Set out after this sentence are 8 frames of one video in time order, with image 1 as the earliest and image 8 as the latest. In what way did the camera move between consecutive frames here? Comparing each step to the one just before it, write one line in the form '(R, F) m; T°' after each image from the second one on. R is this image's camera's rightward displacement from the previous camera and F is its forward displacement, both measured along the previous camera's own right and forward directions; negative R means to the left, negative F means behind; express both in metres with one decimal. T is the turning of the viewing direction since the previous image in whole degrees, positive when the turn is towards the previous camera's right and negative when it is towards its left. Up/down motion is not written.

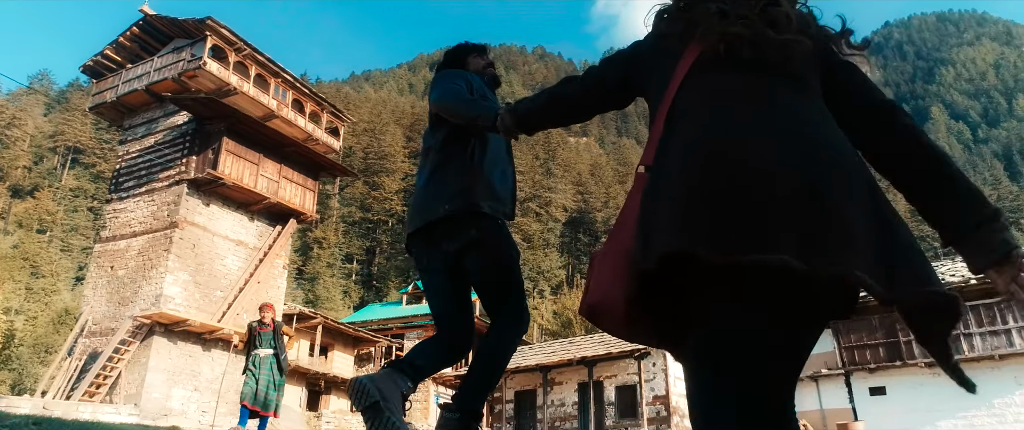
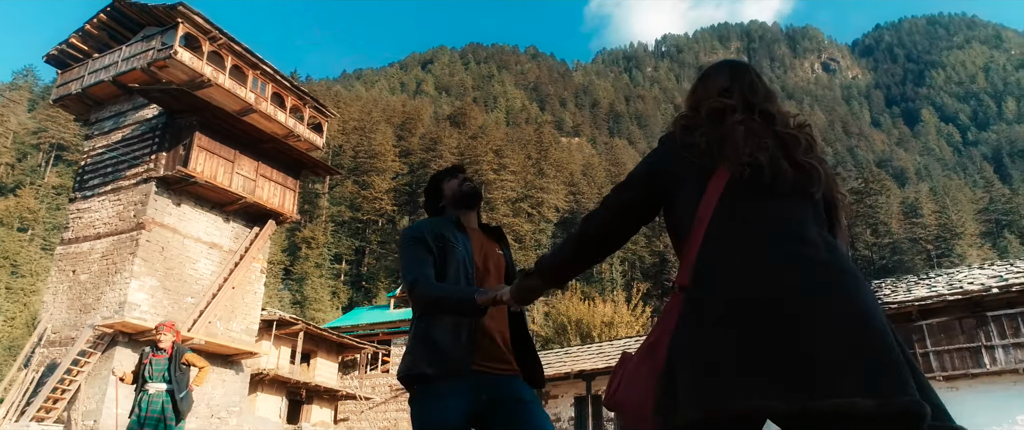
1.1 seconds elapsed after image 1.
(0.0, +1.2) m; +1°
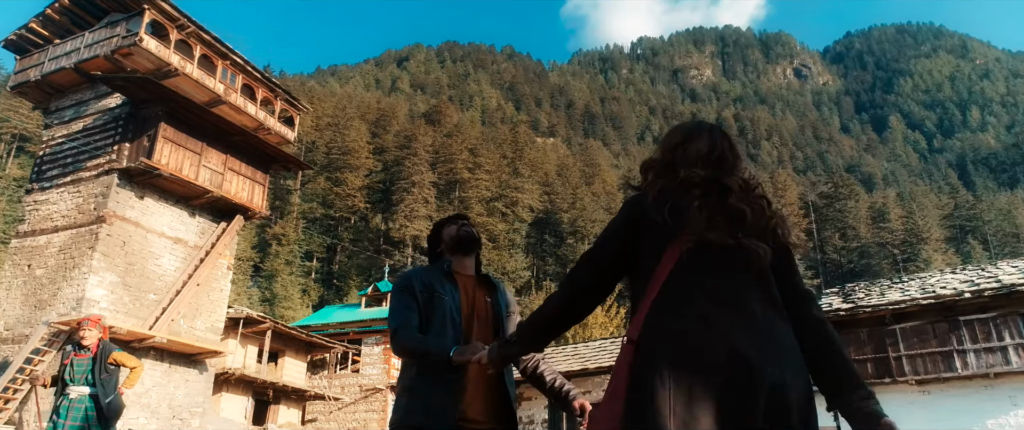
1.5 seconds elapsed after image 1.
(0.0, +0.3) m; +2°
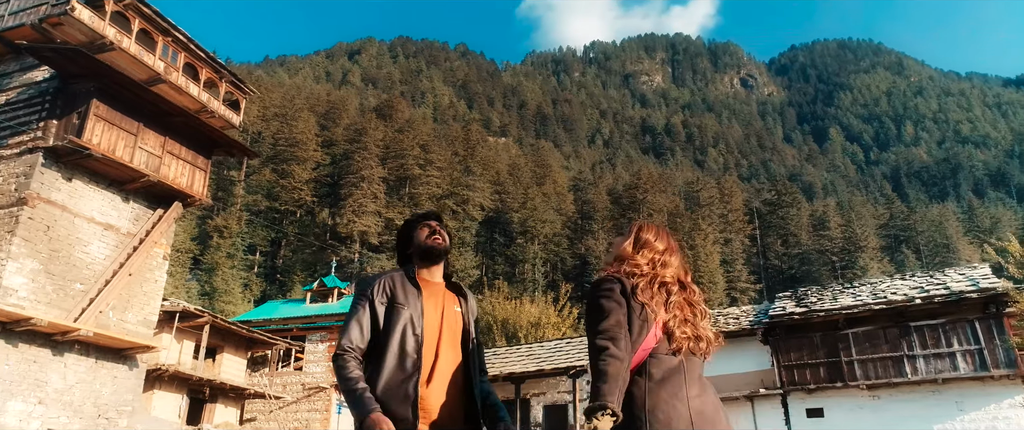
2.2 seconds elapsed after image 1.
(-0.2, +0.6) m; +4°
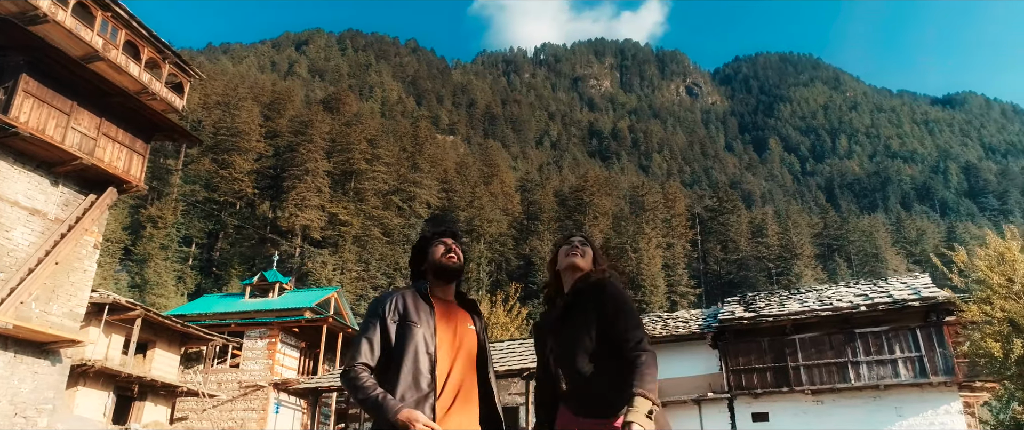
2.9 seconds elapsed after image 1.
(-0.2, +0.4) m; +4°
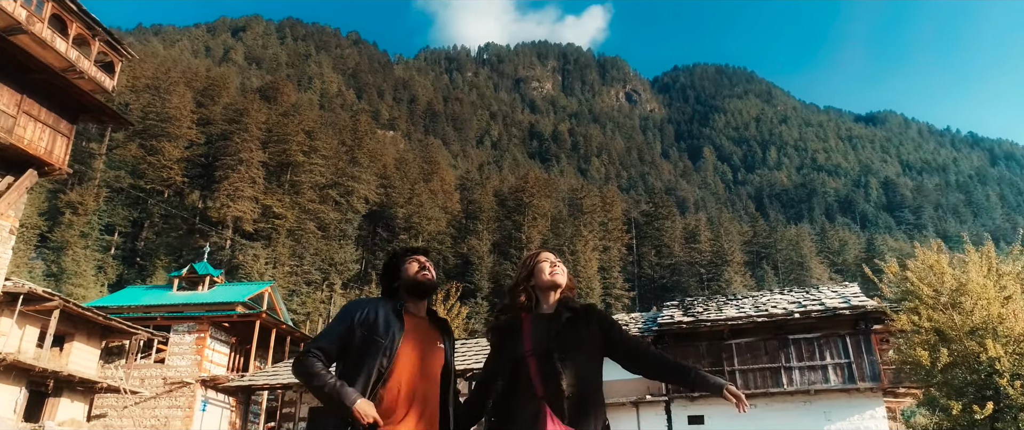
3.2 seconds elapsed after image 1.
(-0.2, +0.2) m; +5°
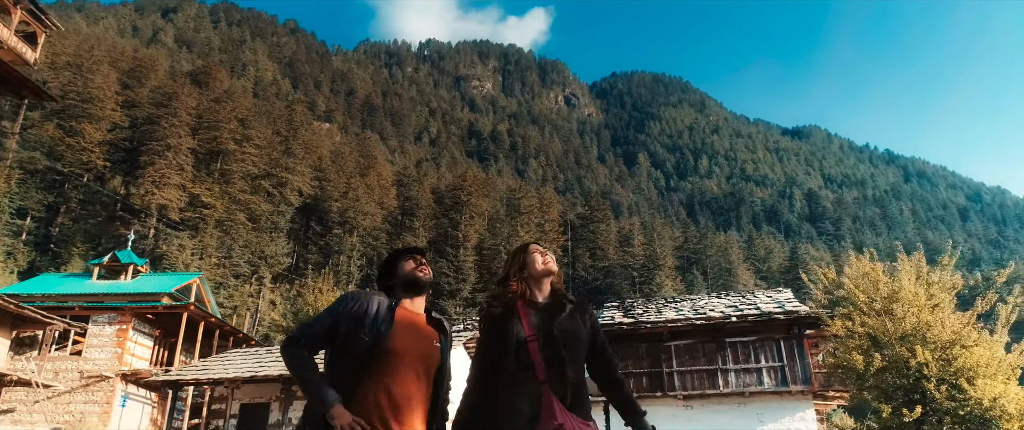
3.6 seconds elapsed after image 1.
(-0.3, +0.2) m; +5°
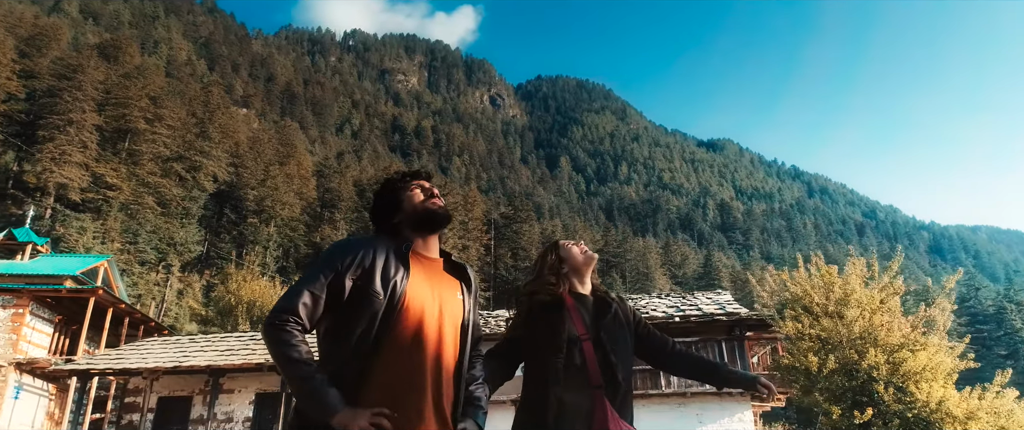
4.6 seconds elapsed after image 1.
(-0.7, +0.7) m; +6°
